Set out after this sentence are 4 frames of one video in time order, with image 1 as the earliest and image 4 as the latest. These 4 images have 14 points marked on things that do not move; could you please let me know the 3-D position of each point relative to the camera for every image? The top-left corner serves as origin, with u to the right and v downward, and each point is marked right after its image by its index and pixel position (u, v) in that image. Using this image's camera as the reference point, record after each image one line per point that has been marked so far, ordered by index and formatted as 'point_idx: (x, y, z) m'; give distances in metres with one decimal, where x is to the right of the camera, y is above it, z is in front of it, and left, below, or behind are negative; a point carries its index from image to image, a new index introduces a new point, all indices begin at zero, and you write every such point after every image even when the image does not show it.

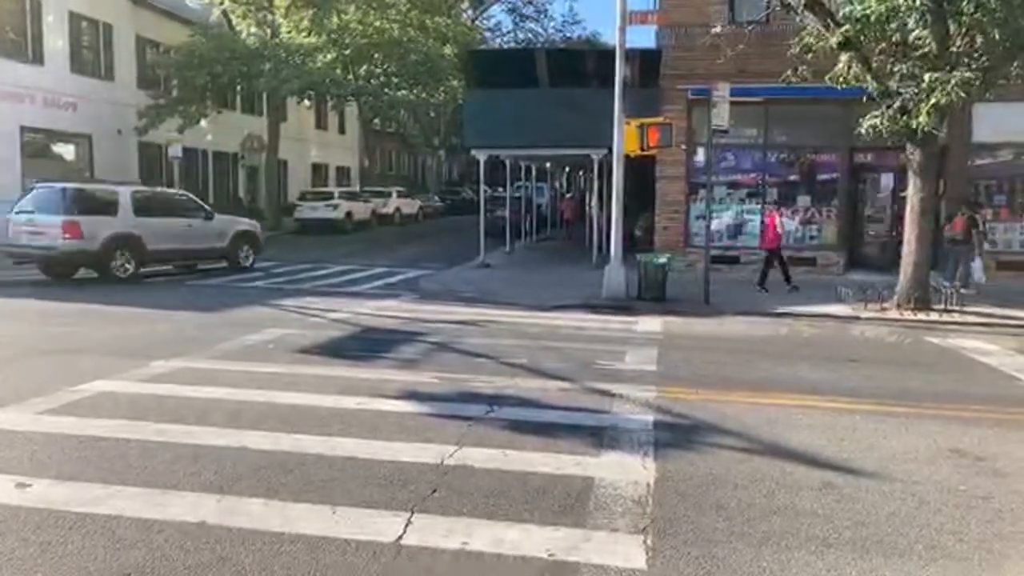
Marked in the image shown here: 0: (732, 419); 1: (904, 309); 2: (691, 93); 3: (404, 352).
0: (+1.9, -1.1, +6.8) m
1: (+7.5, -0.4, +14.9) m
2: (+4.4, +4.8, +19.2) m
3: (-1.3, -0.8, +9.5) m
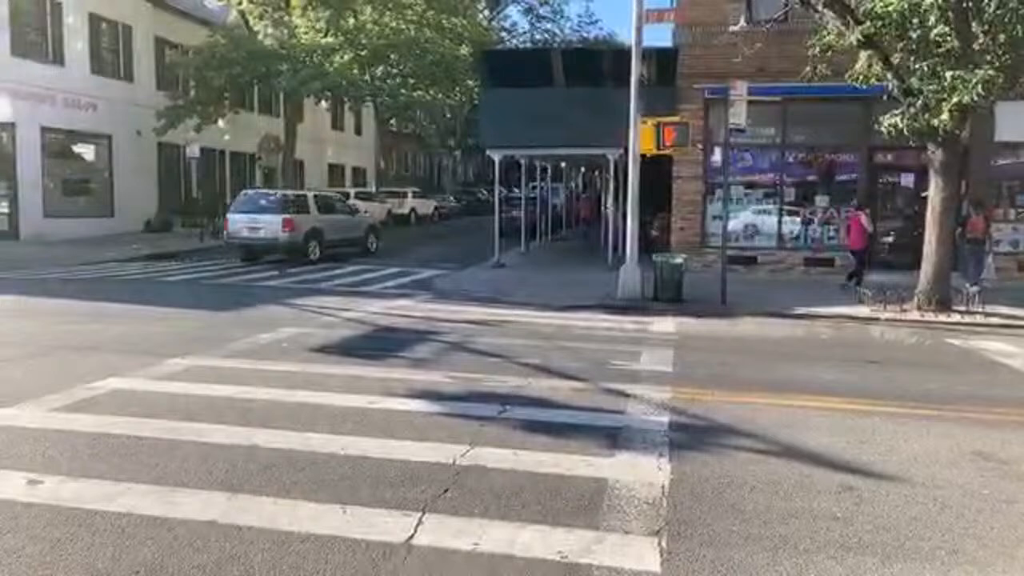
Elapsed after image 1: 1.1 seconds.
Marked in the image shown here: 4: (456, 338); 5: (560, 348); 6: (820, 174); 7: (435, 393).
0: (+2.0, -1.1, +6.7) m
1: (+7.8, -0.4, +14.7) m
2: (+4.8, +4.7, +19.1) m
3: (-1.2, -0.8, +9.5) m
4: (-0.8, -0.7, +10.6) m
5: (+0.6, -0.8, +10.0) m
6: (+7.5, +2.8, +19.1) m
7: (-0.7, -1.0, +7.4) m
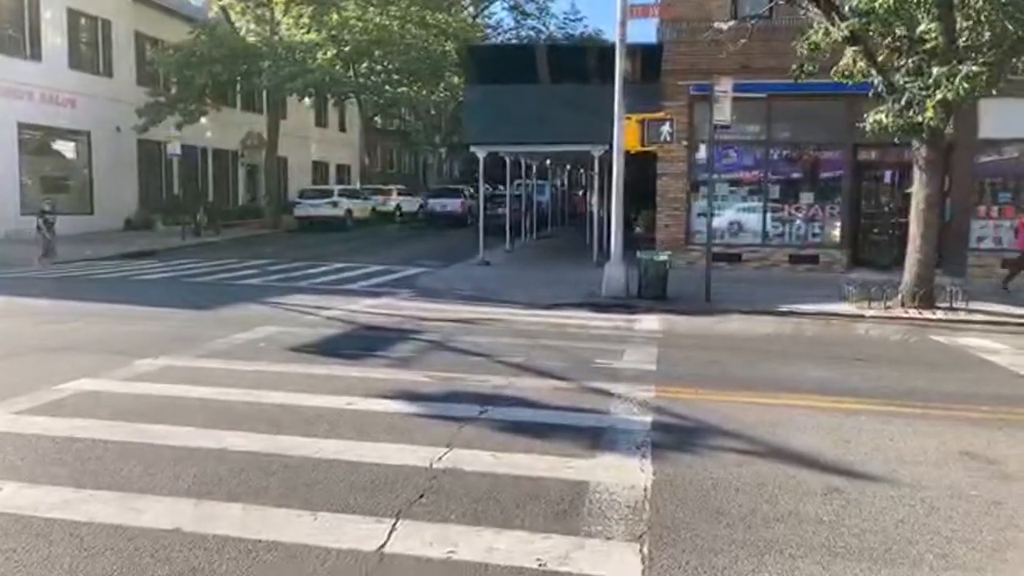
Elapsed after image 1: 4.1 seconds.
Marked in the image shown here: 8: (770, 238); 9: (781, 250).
0: (+1.9, -1.1, +6.5) m
1: (+7.5, -0.4, +14.7) m
2: (+4.4, +4.8, +19.0) m
3: (-1.4, -0.8, +9.3) m
4: (-1.0, -0.7, +10.4) m
5: (+0.4, -0.7, +9.8) m
6: (+7.1, +2.9, +19.1) m
7: (-0.9, -1.0, +7.2) m
8: (+6.4, +1.2, +19.4) m
9: (+6.6, +0.9, +19.4) m
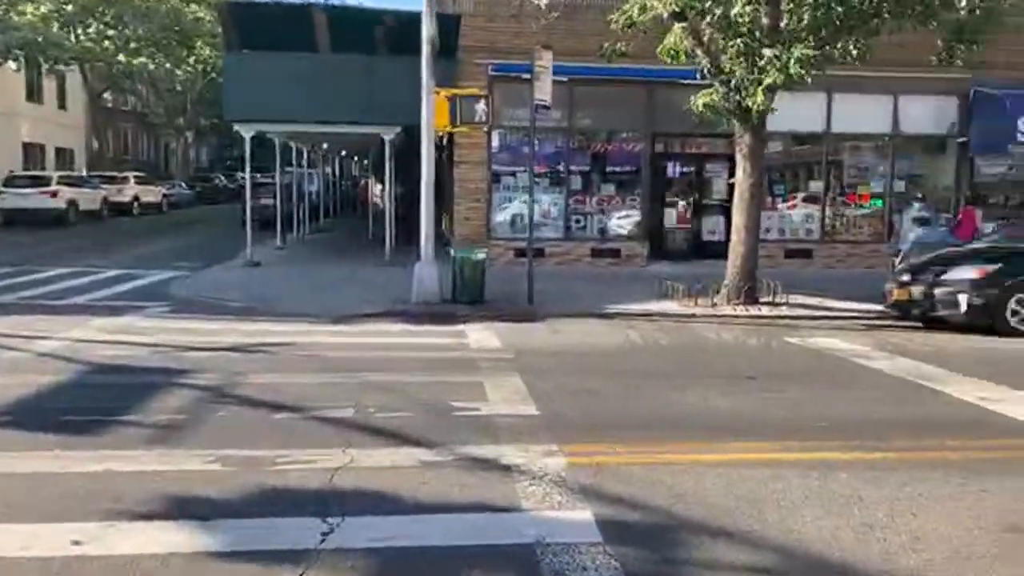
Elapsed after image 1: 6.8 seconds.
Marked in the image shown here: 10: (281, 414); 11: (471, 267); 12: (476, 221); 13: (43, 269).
0: (+1.1, -1.2, +4.6) m
1: (+4.0, -0.3, +14.0) m
2: (-0.4, +4.8, +17.1) m
3: (-2.8, -1.0, +6.2) m
4: (-2.8, -0.9, +7.4) m
5: (-1.3, -0.9, +7.3) m
6: (+2.3, +3.0, +18.1) m
7: (-1.7, -1.2, +4.4) m
8: (+1.5, +1.3, +18.2) m
9: (+1.8, +1.0, +18.2) m
10: (-1.8, -1.0, +6.2) m
11: (-0.7, +0.4, +13.5) m
12: (-0.7, +1.5, +17.5) m
13: (-10.1, +0.4, +16.8) m
